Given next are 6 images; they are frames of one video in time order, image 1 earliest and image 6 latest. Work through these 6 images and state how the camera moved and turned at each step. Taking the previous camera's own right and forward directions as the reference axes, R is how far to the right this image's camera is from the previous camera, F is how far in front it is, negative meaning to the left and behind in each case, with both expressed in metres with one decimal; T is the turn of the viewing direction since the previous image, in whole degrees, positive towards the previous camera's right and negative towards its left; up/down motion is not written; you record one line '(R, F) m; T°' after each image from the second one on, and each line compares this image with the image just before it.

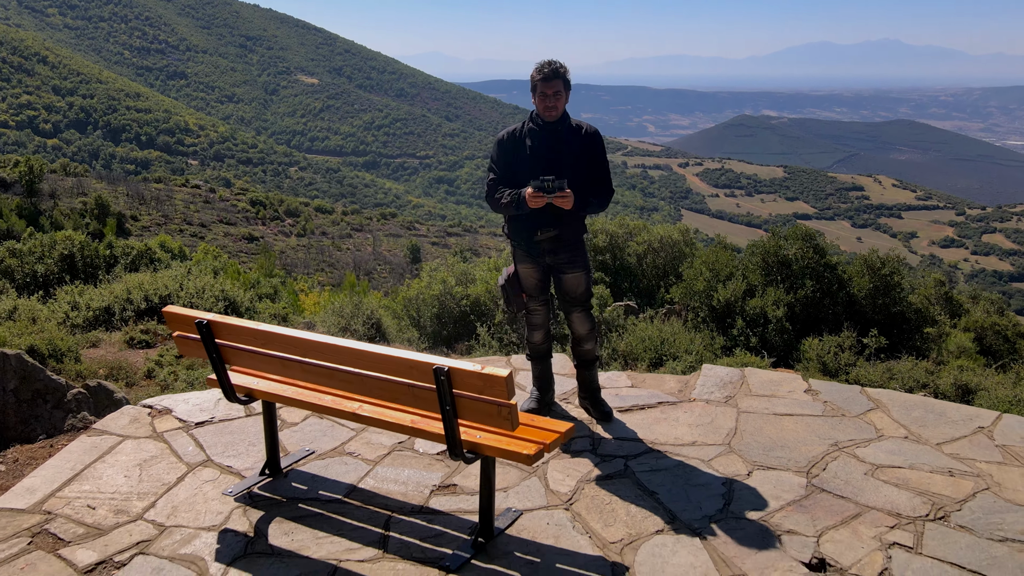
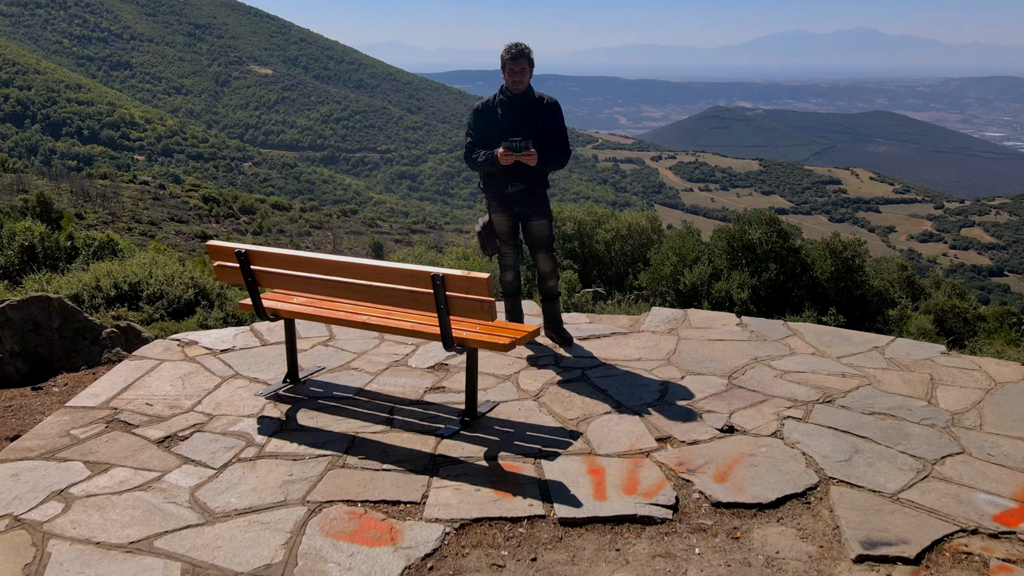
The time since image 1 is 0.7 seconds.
(0.0, -0.8) m; +2°
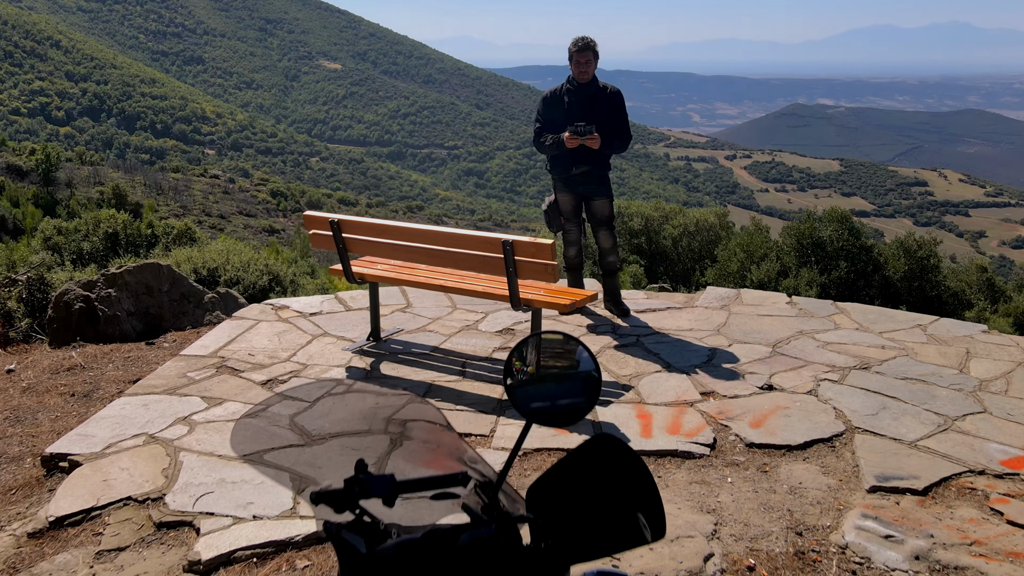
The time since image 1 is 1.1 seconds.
(0.0, -0.4) m; -4°
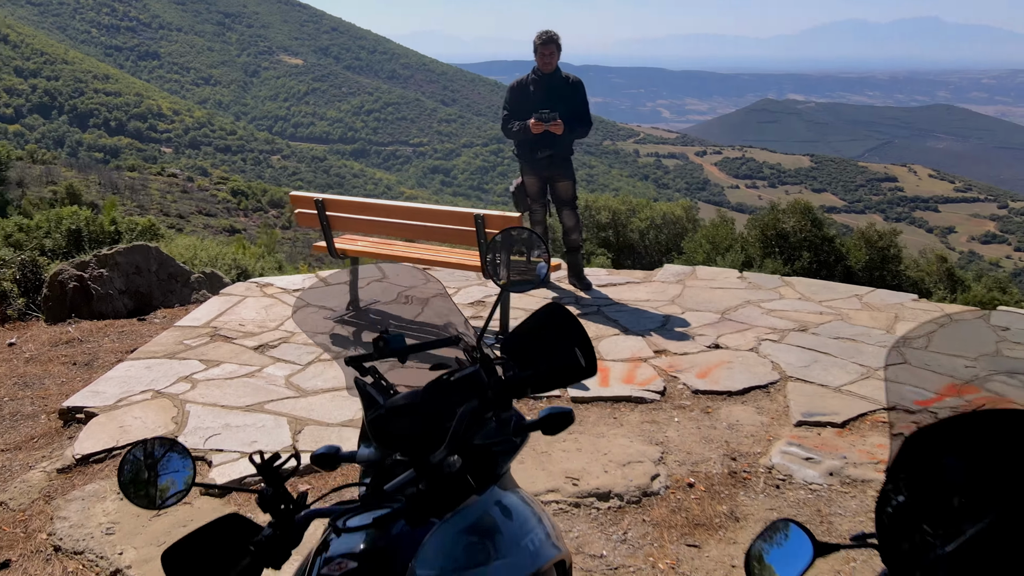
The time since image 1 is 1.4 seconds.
(0.0, -0.4) m; +2°
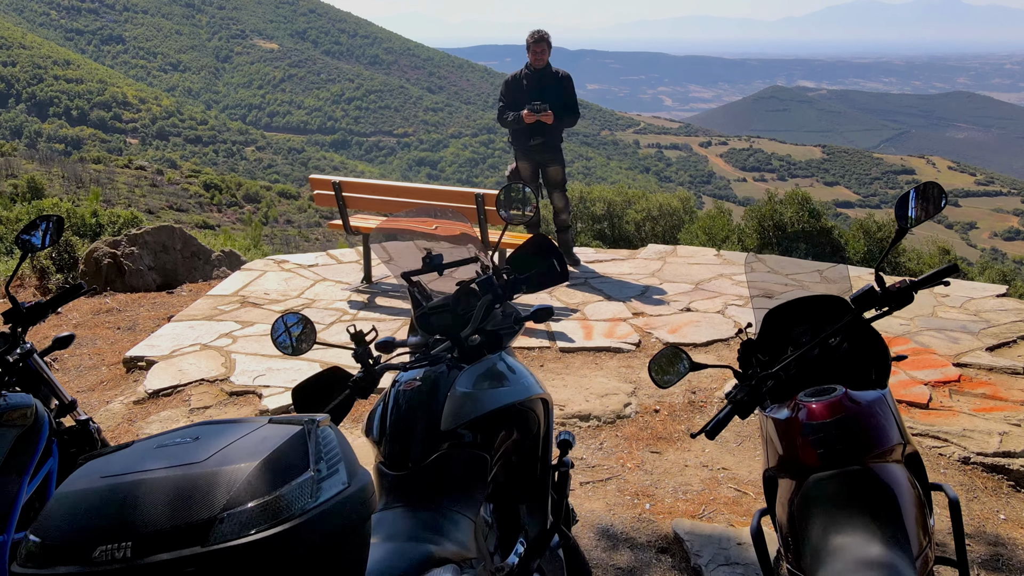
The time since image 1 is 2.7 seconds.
(0.0, -0.6) m; 0°
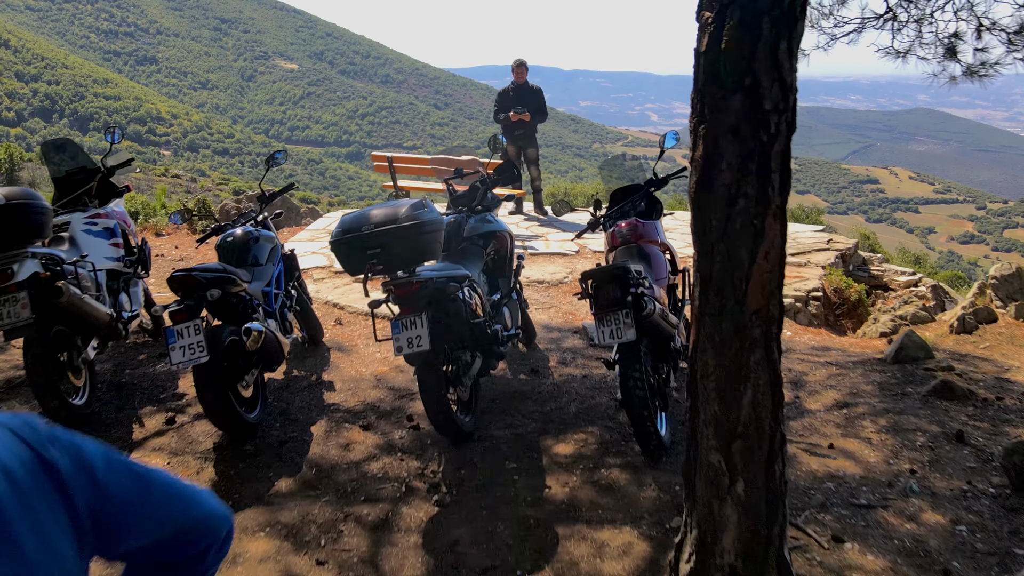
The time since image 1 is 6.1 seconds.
(+0.1, -2.5) m; 0°
